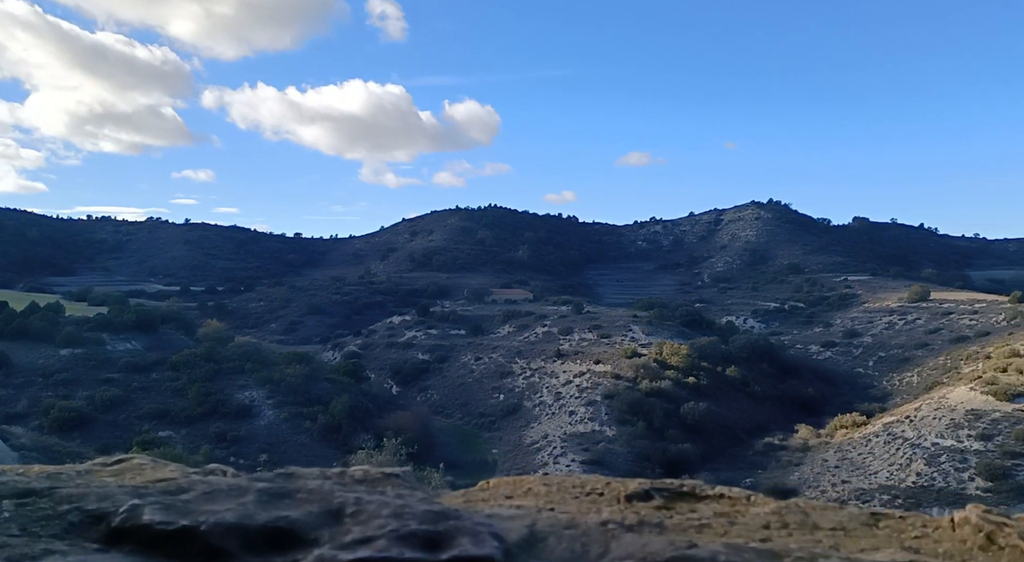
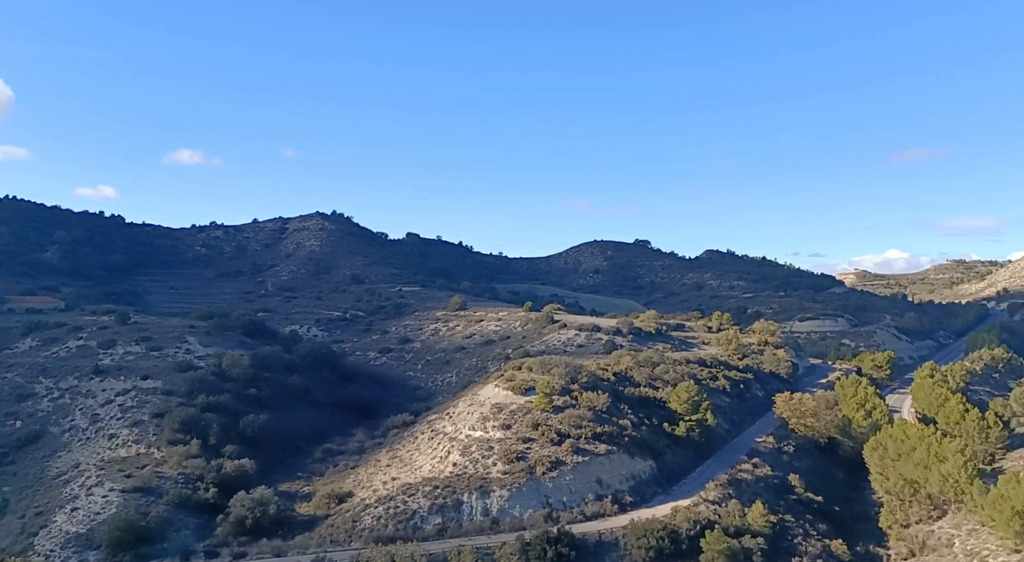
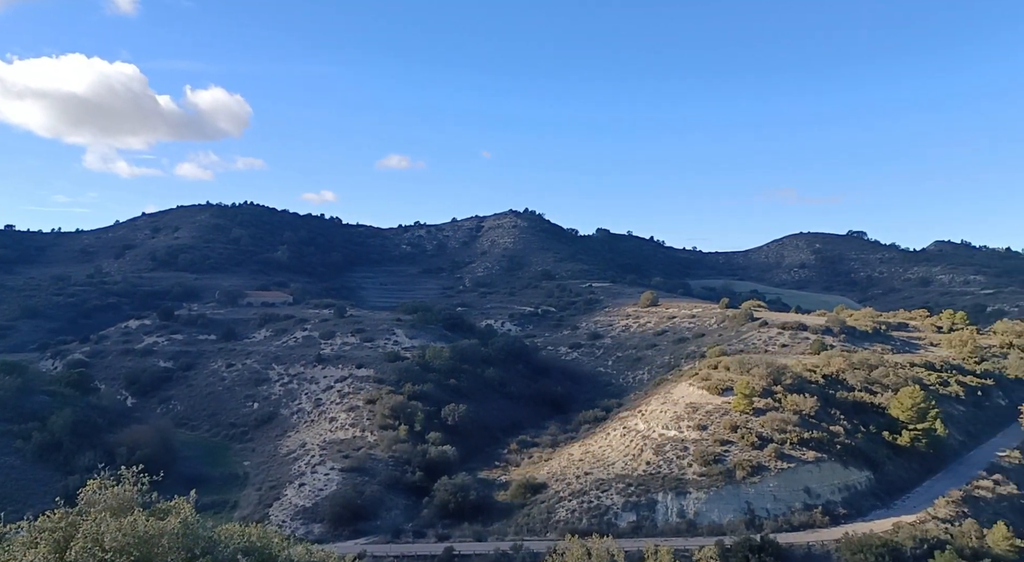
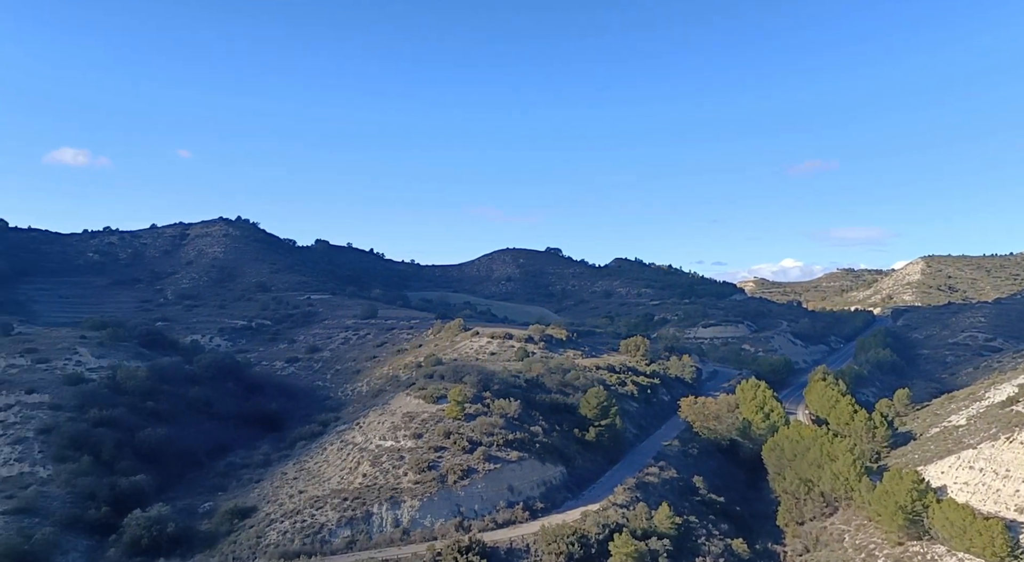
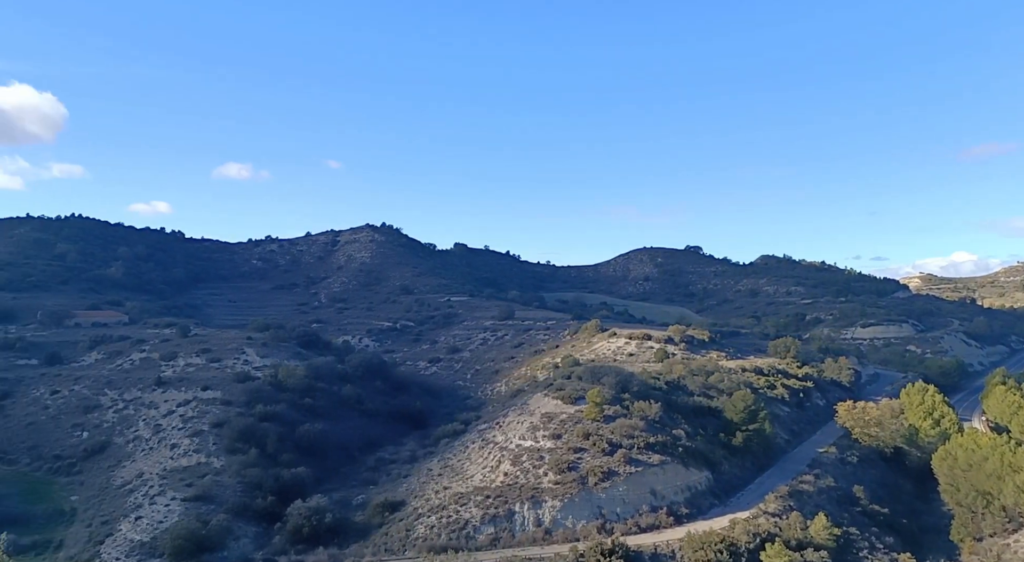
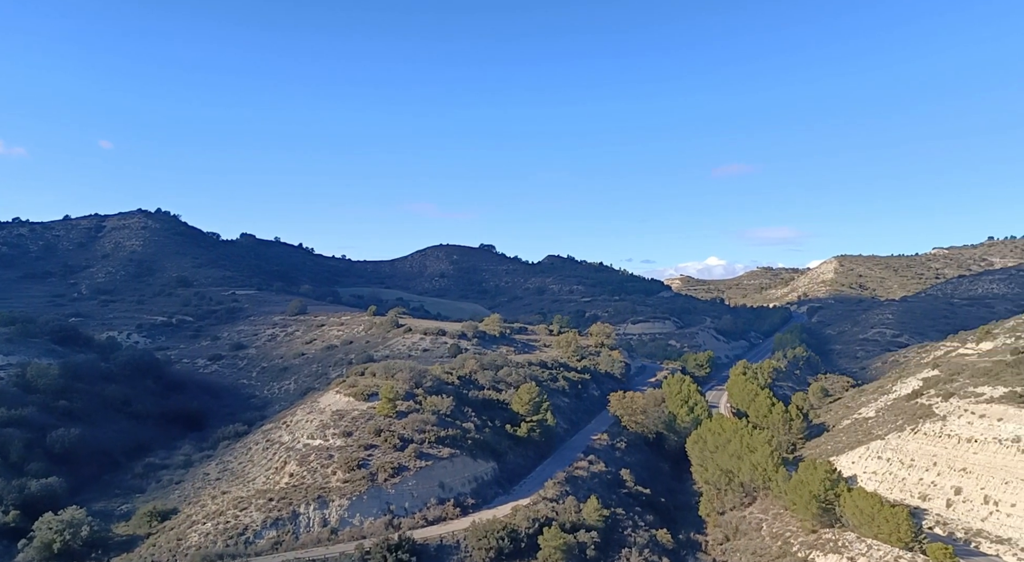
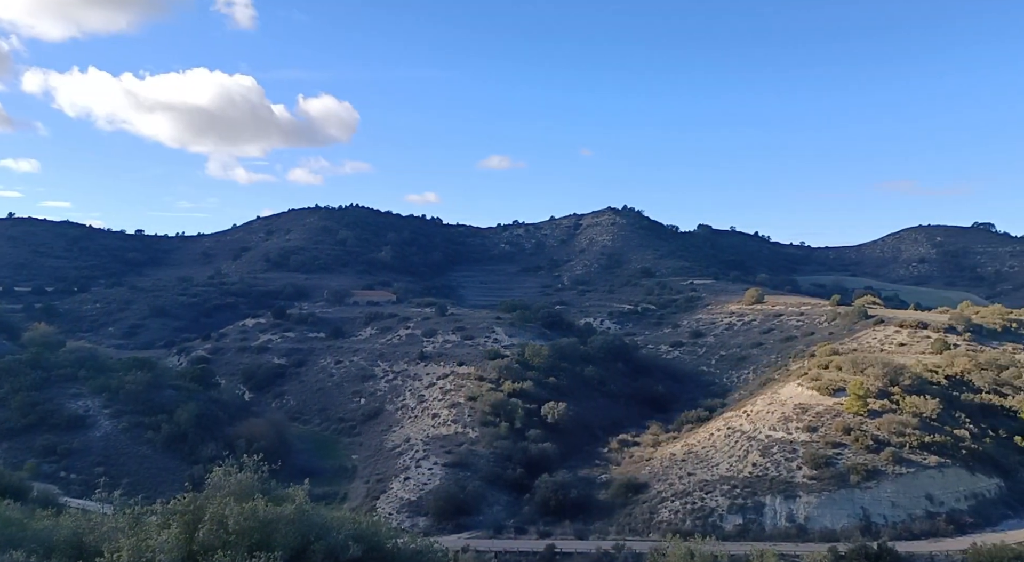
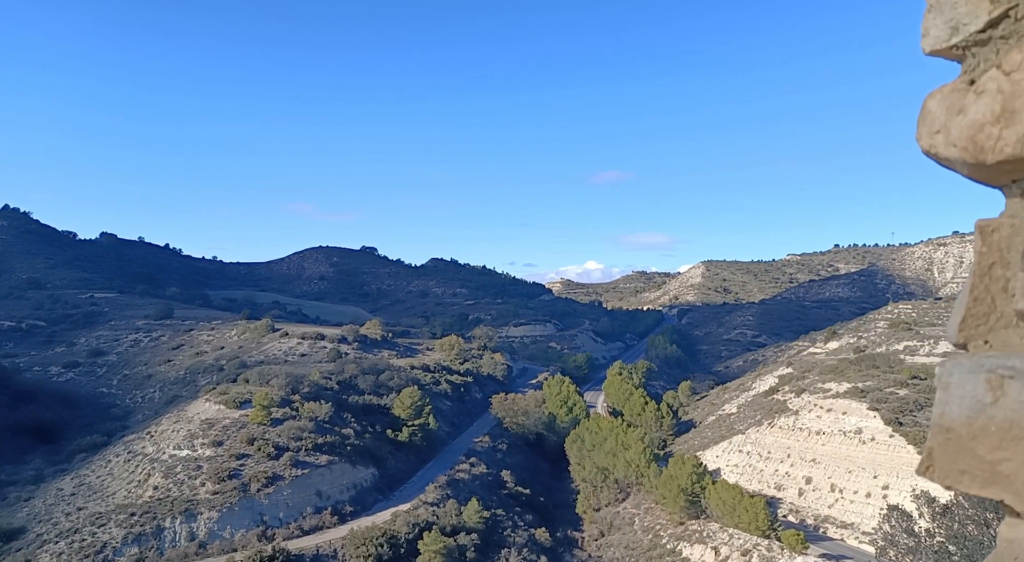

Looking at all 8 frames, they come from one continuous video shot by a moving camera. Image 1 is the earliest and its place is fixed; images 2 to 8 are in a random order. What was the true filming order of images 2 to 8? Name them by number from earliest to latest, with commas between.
7, 3, 2, 6, 8, 4, 5
